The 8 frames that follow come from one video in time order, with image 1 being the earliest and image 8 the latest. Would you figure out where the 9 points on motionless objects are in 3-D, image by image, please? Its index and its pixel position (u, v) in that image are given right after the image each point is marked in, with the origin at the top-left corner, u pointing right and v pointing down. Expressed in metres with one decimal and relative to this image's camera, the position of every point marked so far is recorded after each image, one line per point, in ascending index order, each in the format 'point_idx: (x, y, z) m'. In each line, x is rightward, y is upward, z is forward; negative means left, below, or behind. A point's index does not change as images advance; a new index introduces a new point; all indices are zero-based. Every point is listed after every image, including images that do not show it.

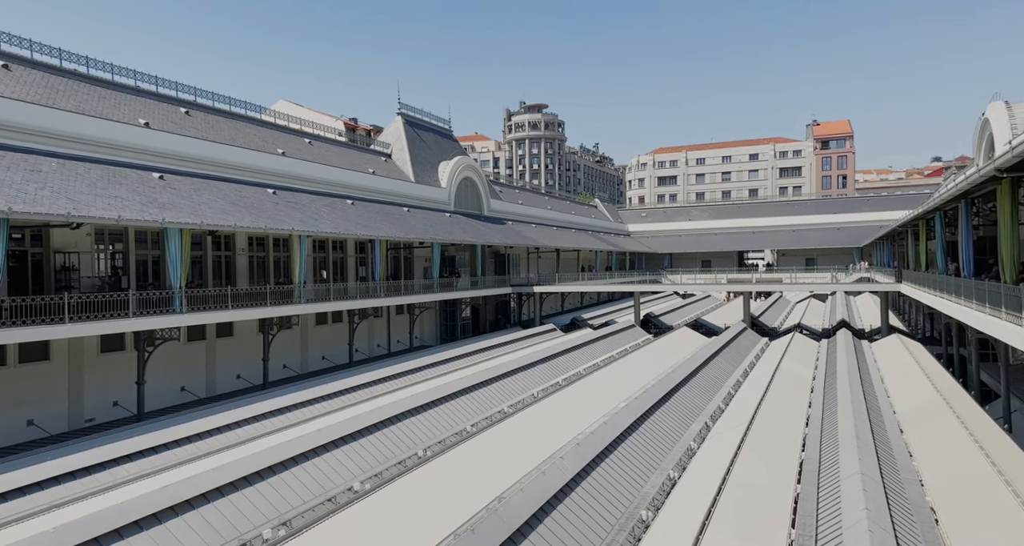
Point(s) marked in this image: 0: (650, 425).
0: (+3.5, -3.8, +14.4) m
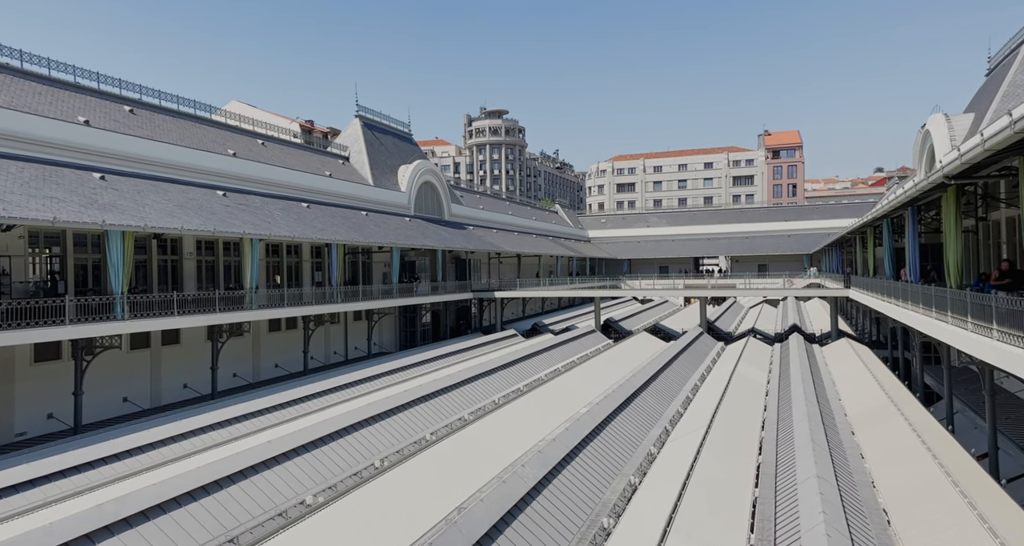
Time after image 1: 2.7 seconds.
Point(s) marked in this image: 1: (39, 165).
0: (+2.5, -3.9, +14.4) m
1: (-10.9, +2.5, +13.3) m
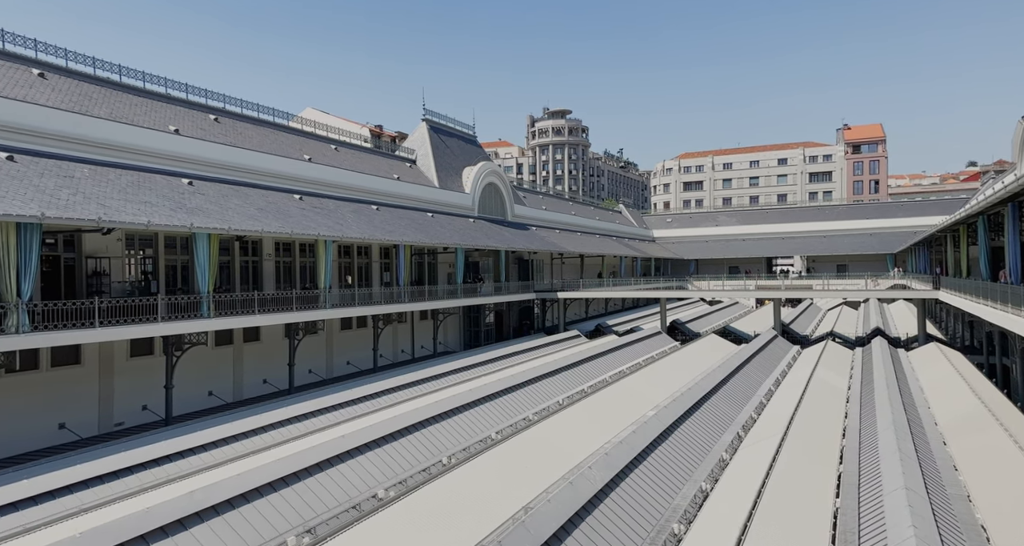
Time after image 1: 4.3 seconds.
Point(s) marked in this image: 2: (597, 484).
0: (+4.1, -4.0, +14.1) m
1: (-9.3, +2.5, +14.2) m
2: (+1.5, -4.0, +10.8) m
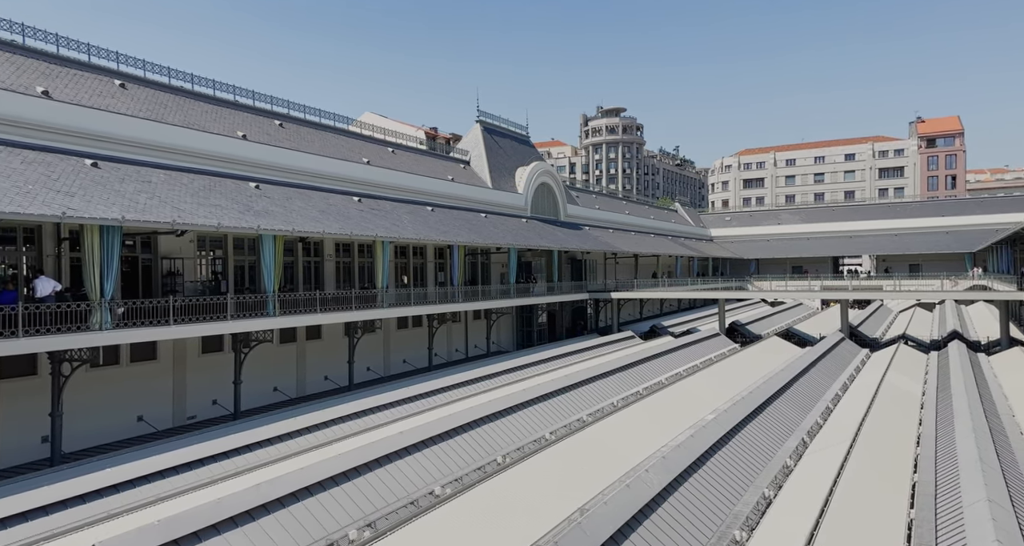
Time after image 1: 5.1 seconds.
0: (+5.5, -4.0, +13.8) m
1: (-7.9, +2.5, +14.8) m
2: (+2.6, -4.0, +10.6) m
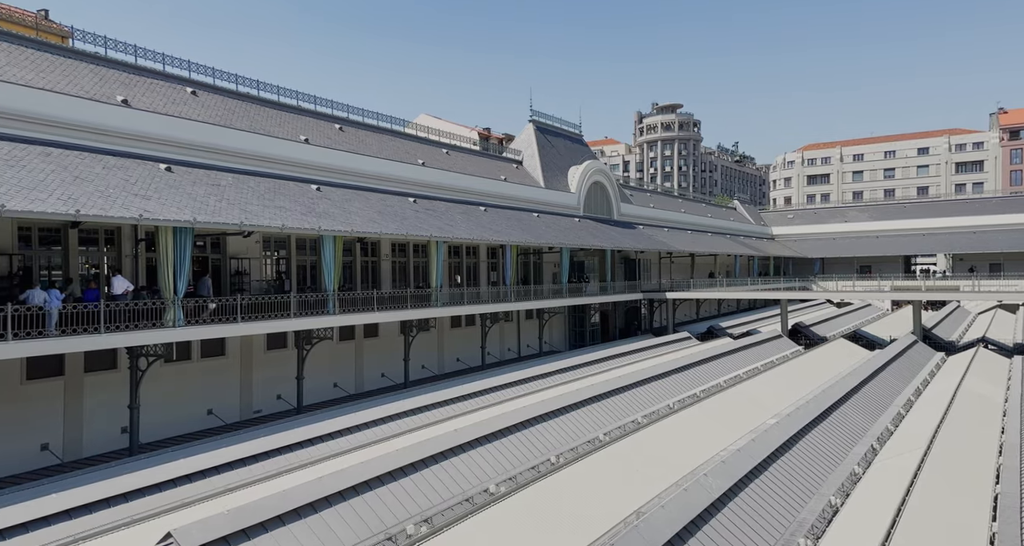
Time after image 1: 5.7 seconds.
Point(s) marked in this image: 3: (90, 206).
0: (+6.8, -3.9, +13.3) m
1: (-6.5, +2.5, +15.4) m
2: (+3.7, -3.9, +10.4) m
3: (-7.7, +1.2, +10.4) m
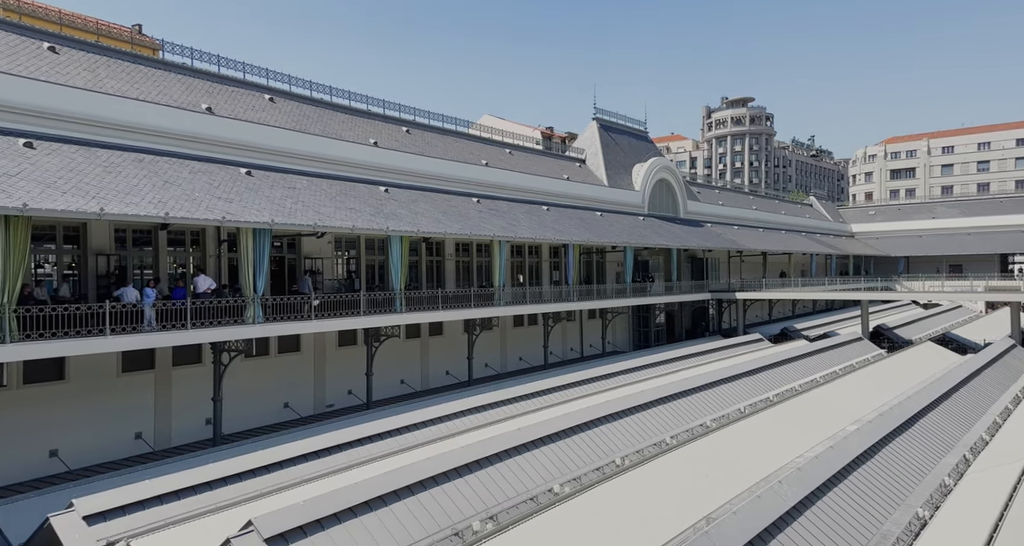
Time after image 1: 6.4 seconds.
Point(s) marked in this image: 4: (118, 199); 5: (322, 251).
0: (+8.2, -3.9, +12.6) m
1: (-4.7, +2.5, +15.9) m
2: (+4.9, -3.9, +10.0) m
3: (-6.4, +1.2, +11.0) m
4: (-7.2, +1.3, +10.5) m
5: (-5.3, +0.6, +15.8) m
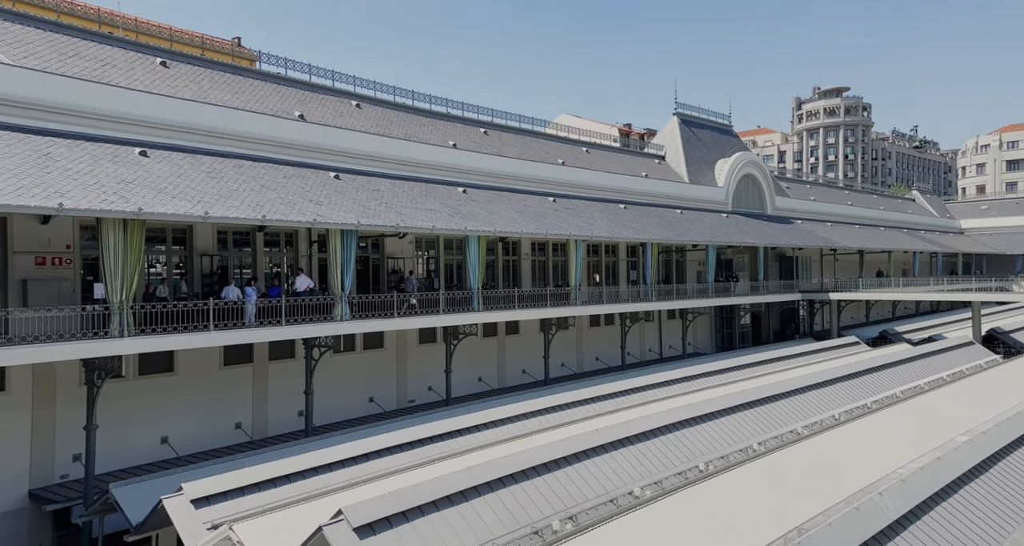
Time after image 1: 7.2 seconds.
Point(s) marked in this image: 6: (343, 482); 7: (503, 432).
0: (+10.0, -3.9, +11.6) m
1: (-2.6, +2.5, +16.3) m
2: (+6.4, -3.9, +9.4) m
3: (-4.8, +1.2, +11.6) m
4: (-5.6, +1.4, +11.1) m
5: (-3.1, +0.6, +16.2) m
6: (-3.1, -3.9, +10.7) m
7: (-0.2, -3.8, +13.8) m
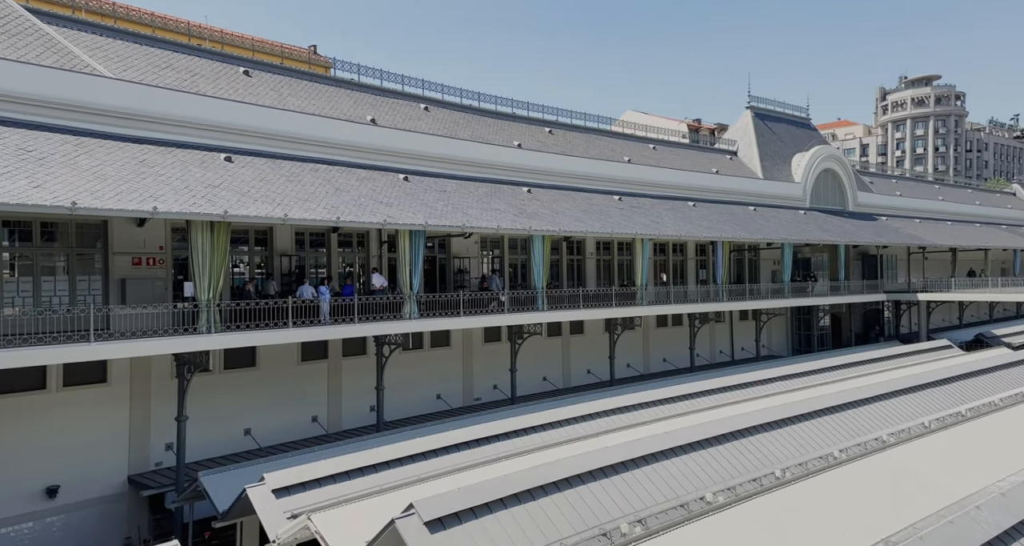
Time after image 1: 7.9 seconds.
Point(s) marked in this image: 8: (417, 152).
0: (+11.4, -3.9, +10.6) m
1: (-0.7, +2.6, +16.4) m
2: (+7.6, -3.9, +8.7) m
3: (-3.3, +1.2, +12.0) m
4: (-4.2, +1.4, +11.6) m
5: (-1.3, +0.6, +16.4) m
6: (-1.7, -3.9, +11.0) m
7: (+1.5, -3.8, +13.7) m
8: (-2.6, +3.3, +15.8) m
